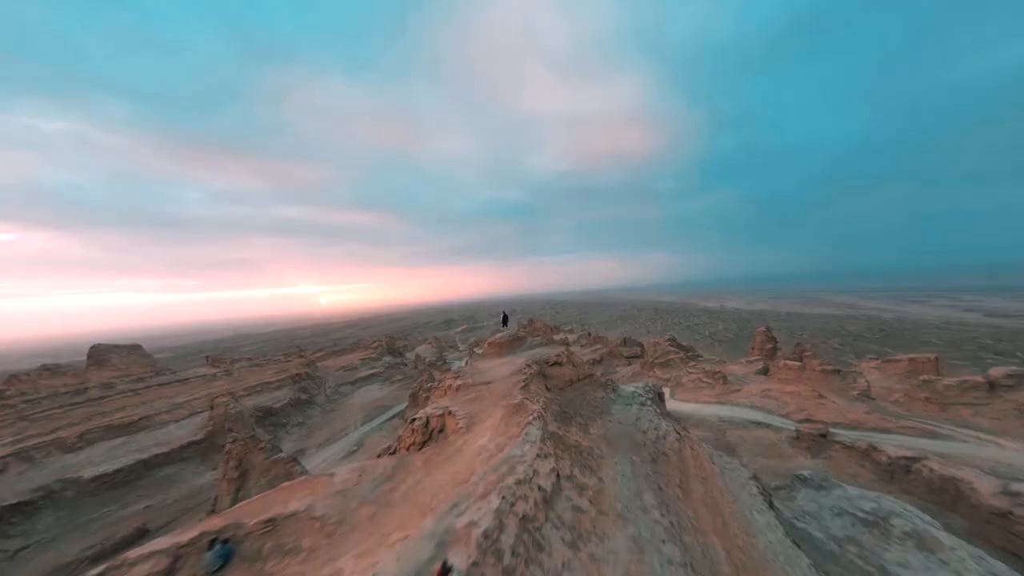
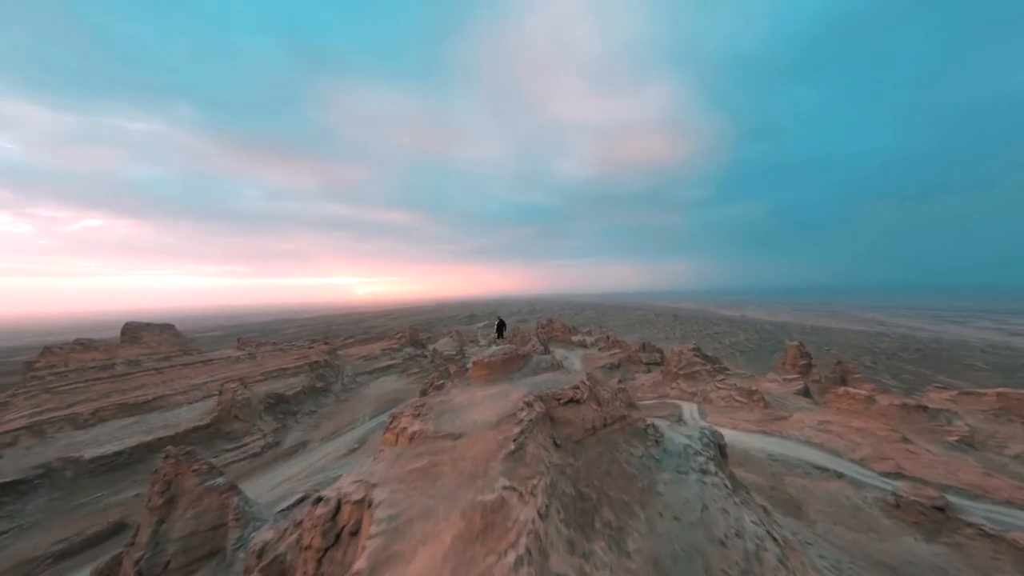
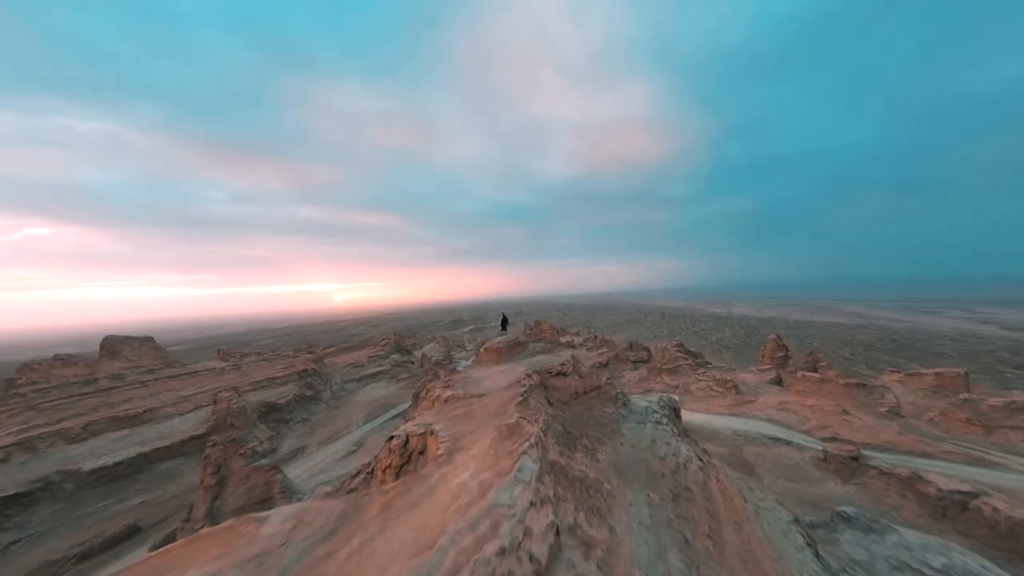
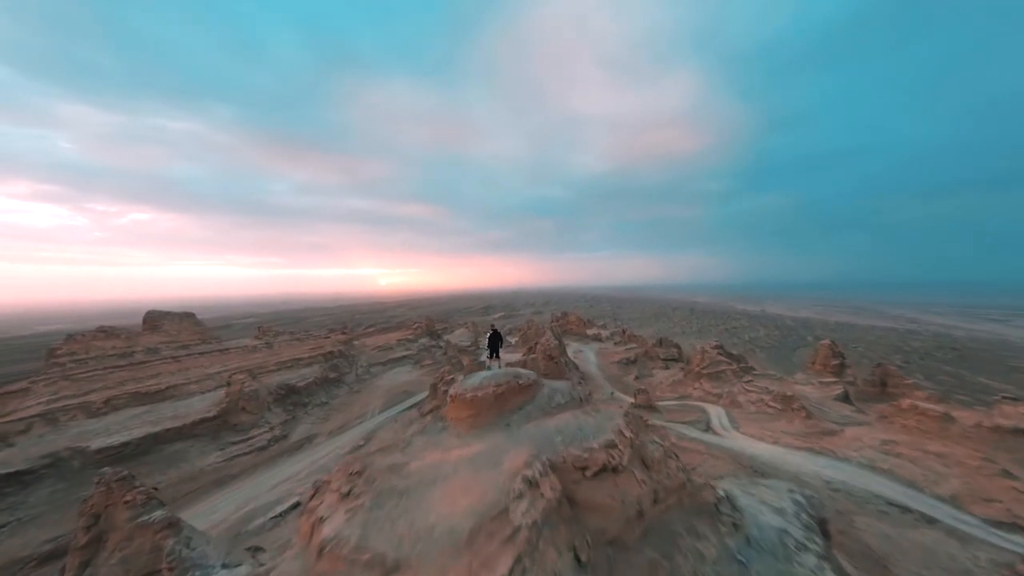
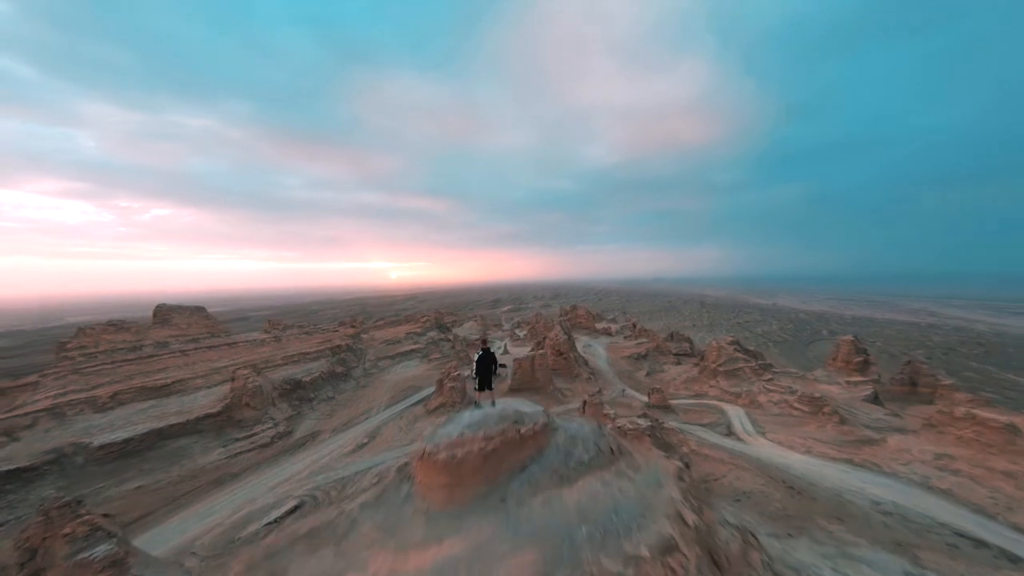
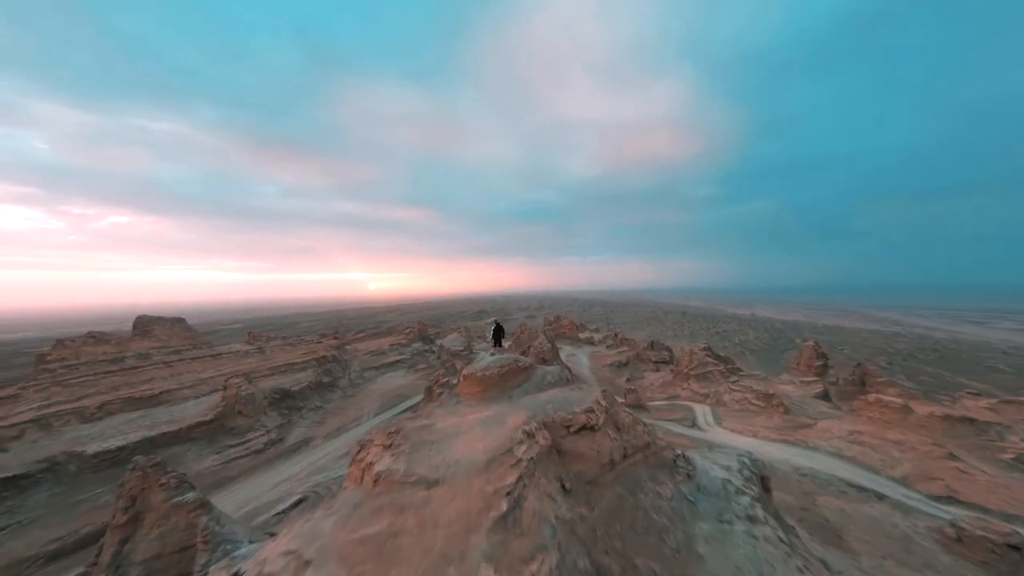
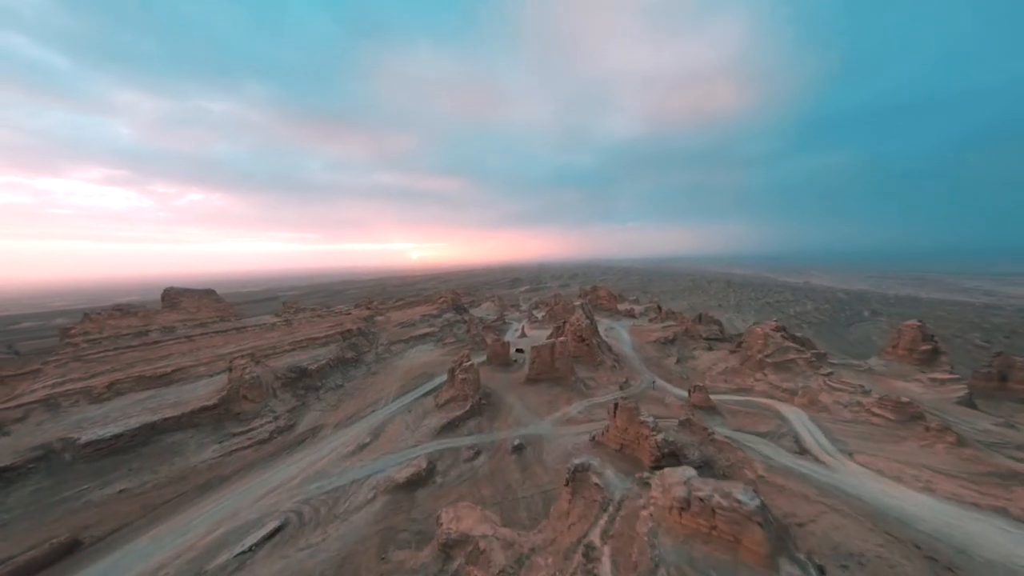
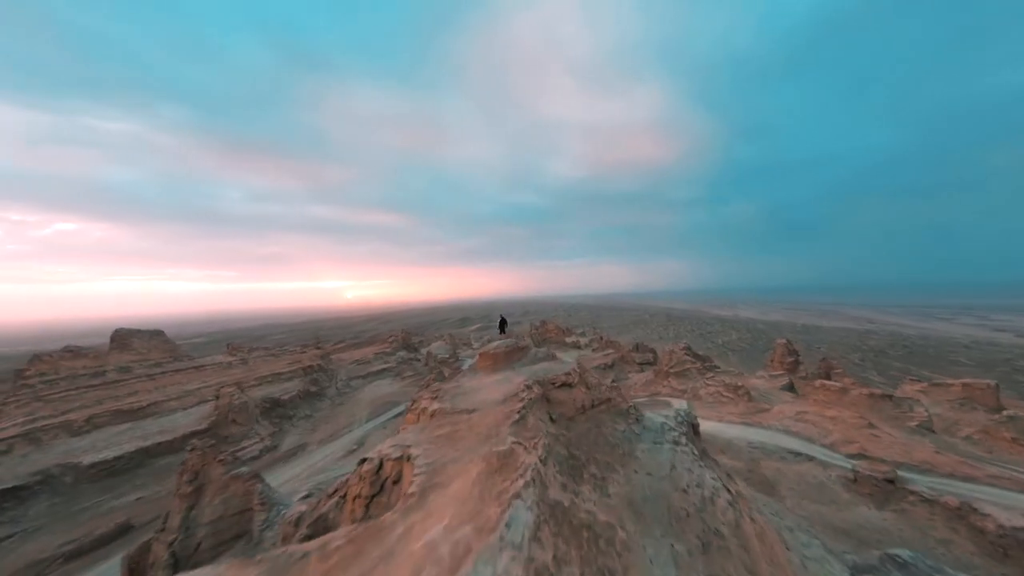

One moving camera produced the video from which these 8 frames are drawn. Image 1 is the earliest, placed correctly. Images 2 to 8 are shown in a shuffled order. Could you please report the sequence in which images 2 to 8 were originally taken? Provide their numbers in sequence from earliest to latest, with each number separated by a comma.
3, 8, 2, 6, 4, 5, 7
